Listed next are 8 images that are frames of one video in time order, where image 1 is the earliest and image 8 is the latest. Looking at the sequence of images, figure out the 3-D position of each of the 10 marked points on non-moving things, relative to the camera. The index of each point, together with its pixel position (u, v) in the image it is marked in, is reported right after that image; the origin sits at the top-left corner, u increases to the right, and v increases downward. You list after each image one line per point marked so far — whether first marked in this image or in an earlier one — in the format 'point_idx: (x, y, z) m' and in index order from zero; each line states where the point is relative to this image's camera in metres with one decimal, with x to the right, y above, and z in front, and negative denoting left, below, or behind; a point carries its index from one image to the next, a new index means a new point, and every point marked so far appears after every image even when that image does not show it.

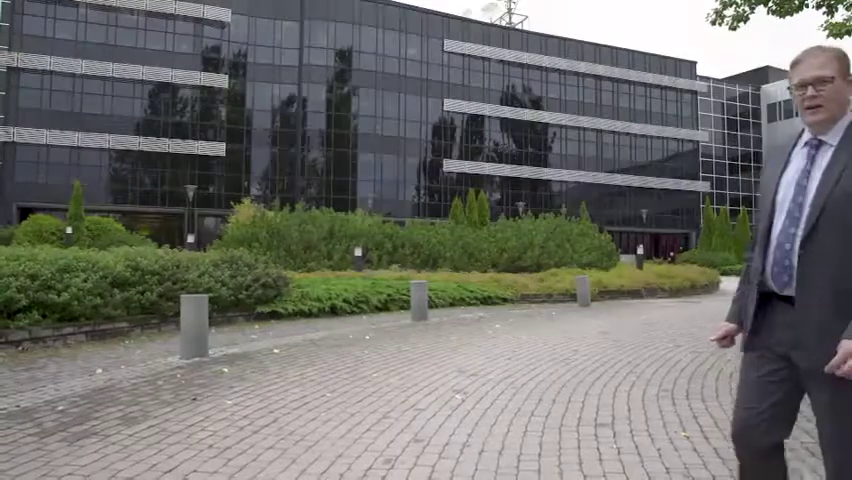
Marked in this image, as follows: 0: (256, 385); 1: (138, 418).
0: (-1.8, -1.5, +7.6) m
1: (-2.4, -1.5, +6.1) m
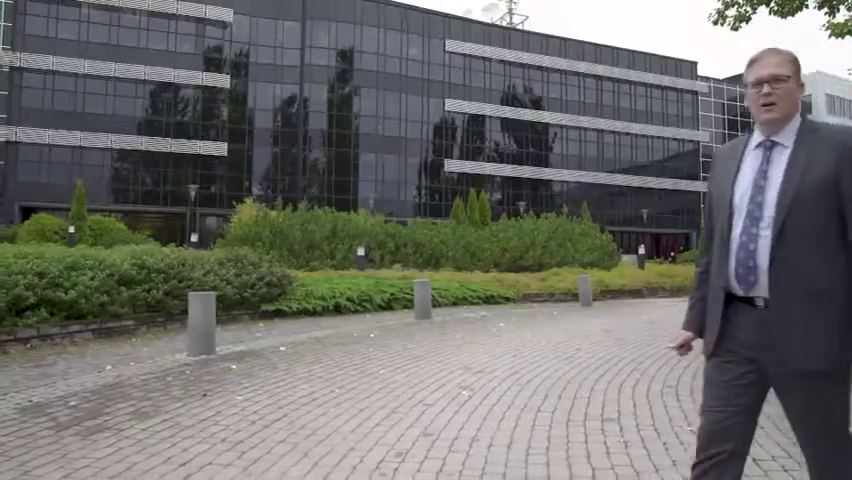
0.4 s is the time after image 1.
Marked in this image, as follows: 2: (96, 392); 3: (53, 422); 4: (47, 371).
0: (-1.7, -1.5, +7.7) m
1: (-2.3, -1.5, +6.2) m
2: (-3.2, -1.4, +7.0) m
3: (-2.9, -1.4, +5.9) m
4: (-4.2, -1.5, +8.3) m
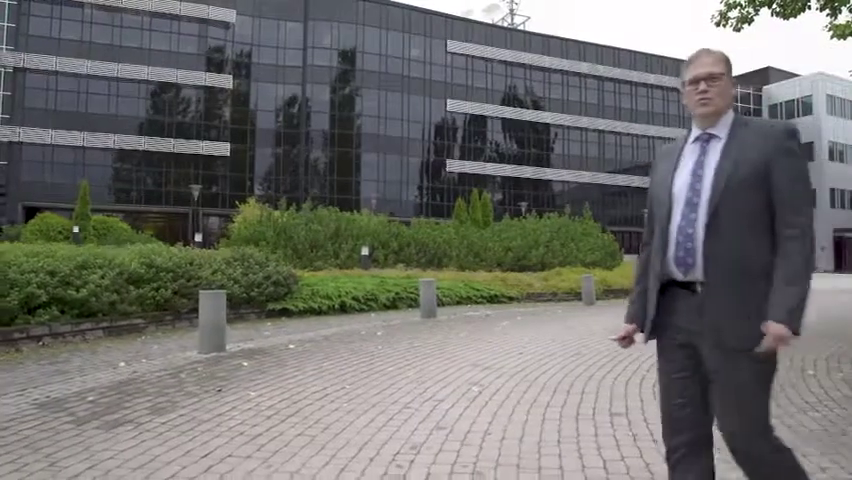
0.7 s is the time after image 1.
0: (-1.6, -1.5, +7.8) m
1: (-2.2, -1.4, +6.3) m
2: (-3.1, -1.4, +7.2) m
3: (-2.8, -1.4, +6.0) m
4: (-4.1, -1.5, +8.4) m
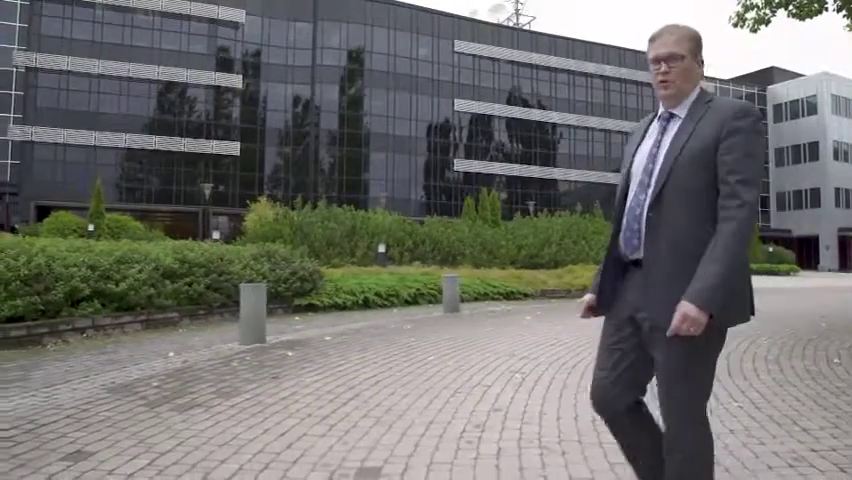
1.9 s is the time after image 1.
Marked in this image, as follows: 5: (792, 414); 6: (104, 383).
0: (-1.1, -1.4, +8.1) m
1: (-1.8, -1.4, +6.6) m
2: (-2.6, -1.4, +7.5) m
3: (-2.4, -1.4, +6.3) m
4: (-3.7, -1.4, +8.7) m
5: (+3.1, -1.5, +6.2) m
6: (-3.1, -1.4, +7.0) m
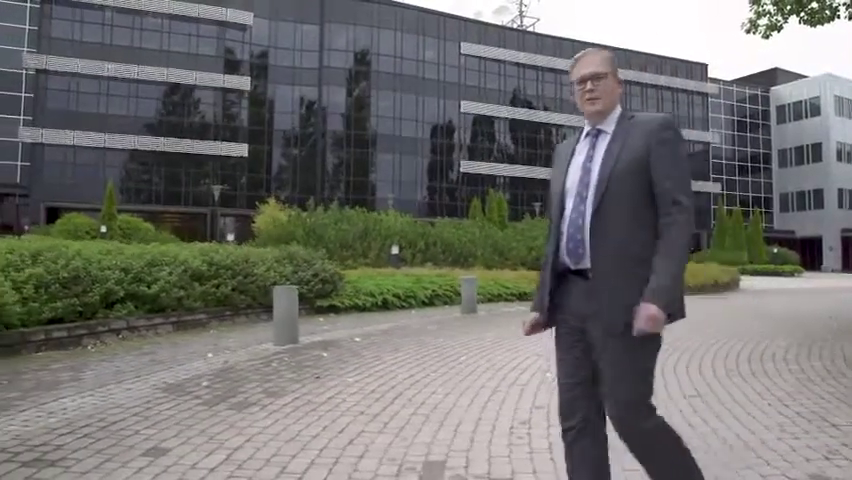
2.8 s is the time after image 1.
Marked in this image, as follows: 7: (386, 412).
0: (-0.8, -1.4, +8.4) m
1: (-1.4, -1.4, +6.9) m
2: (-2.2, -1.4, +7.7) m
3: (-2.0, -1.4, +6.6) m
4: (-3.3, -1.4, +9.0) m
5: (+3.5, -1.5, +6.5) m
6: (-2.7, -1.4, +7.3) m
7: (-0.3, -1.4, +6.2) m
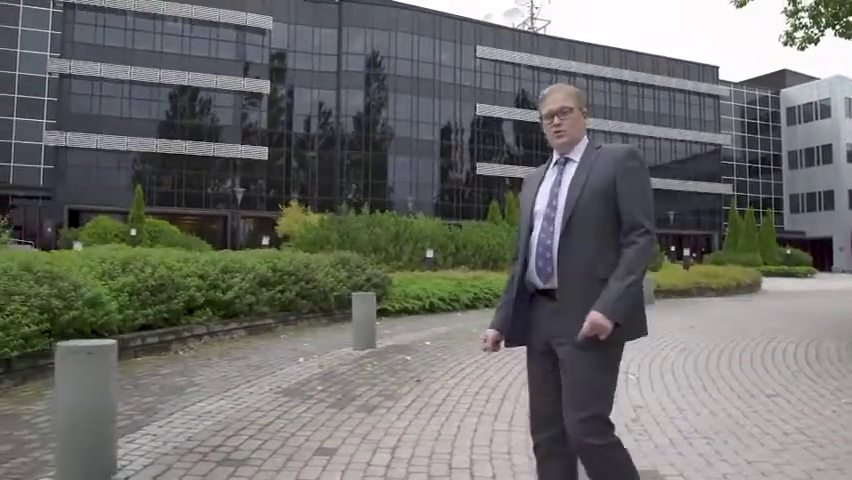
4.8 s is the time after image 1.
0: (+0.3, -1.6, +8.9) m
1: (-0.3, -1.6, +7.4) m
2: (-1.2, -1.6, +8.3) m
3: (-1.0, -1.6, +7.1) m
4: (-2.3, -1.6, +9.5) m
5: (+4.5, -1.6, +7.0) m
6: (-1.7, -1.6, +7.8) m
7: (+0.7, -1.6, +6.7) m
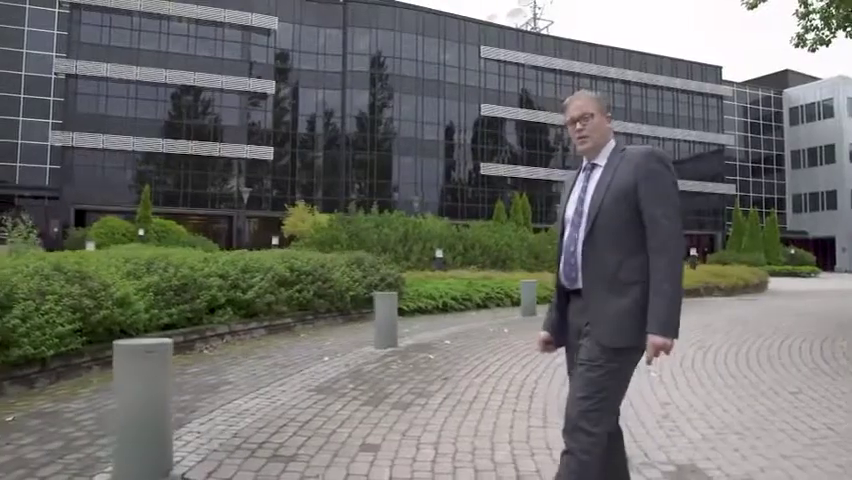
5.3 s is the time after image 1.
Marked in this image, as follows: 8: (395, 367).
0: (+0.6, -1.6, +9.0) m
1: (0.0, -1.6, +7.5) m
2: (-0.9, -1.6, +8.4) m
3: (-0.7, -1.6, +7.2) m
4: (-2.0, -1.6, +9.6) m
5: (+4.8, -1.6, +7.1) m
6: (-1.4, -1.6, +7.9) m
7: (+1.0, -1.6, +6.8) m
8: (-0.4, -1.6, +9.0) m
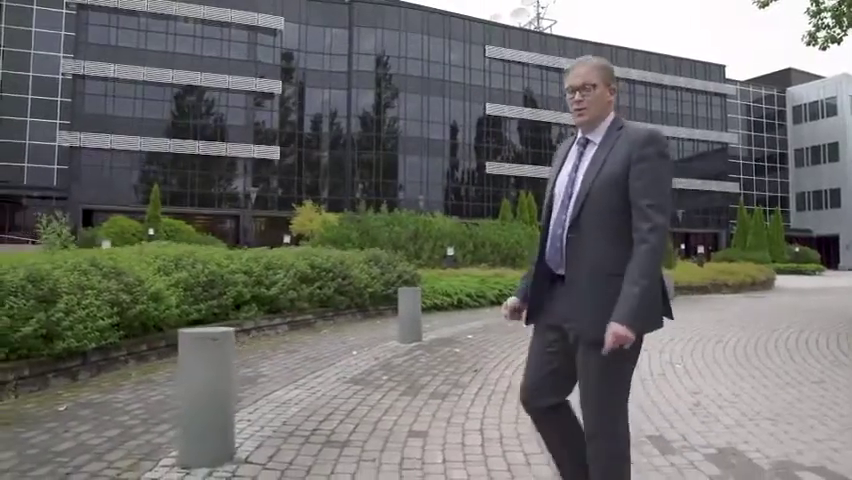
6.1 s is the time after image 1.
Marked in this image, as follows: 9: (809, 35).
0: (+0.9, -1.5, +9.2) m
1: (+0.3, -1.5, +7.7) m
2: (-0.5, -1.5, +8.6) m
3: (-0.3, -1.5, +7.4) m
4: (-1.6, -1.5, +9.8) m
5: (+5.2, -1.6, +7.3) m
6: (-1.0, -1.5, +8.1) m
7: (+1.4, -1.5, +7.0) m
8: (0.0, -1.5, +9.2) m
9: (+8.2, +4.4, +15.8) m
